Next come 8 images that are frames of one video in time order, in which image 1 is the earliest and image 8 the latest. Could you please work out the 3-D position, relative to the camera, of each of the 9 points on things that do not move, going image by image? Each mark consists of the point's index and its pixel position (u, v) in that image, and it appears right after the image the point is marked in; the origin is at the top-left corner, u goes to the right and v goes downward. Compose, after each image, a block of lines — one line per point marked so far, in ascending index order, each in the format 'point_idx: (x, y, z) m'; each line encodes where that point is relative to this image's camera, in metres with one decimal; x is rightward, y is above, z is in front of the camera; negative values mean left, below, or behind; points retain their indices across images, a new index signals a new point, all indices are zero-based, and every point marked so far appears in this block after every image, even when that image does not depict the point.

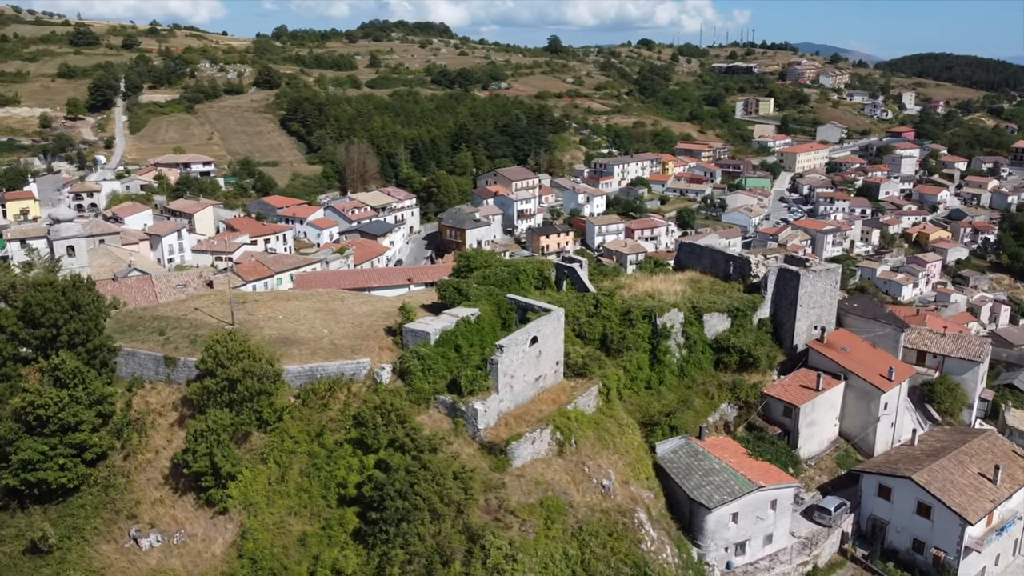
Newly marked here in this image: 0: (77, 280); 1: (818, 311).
0: (-6.7, +0.1, +12.5) m
1: (+6.4, -0.5, +17.2) m
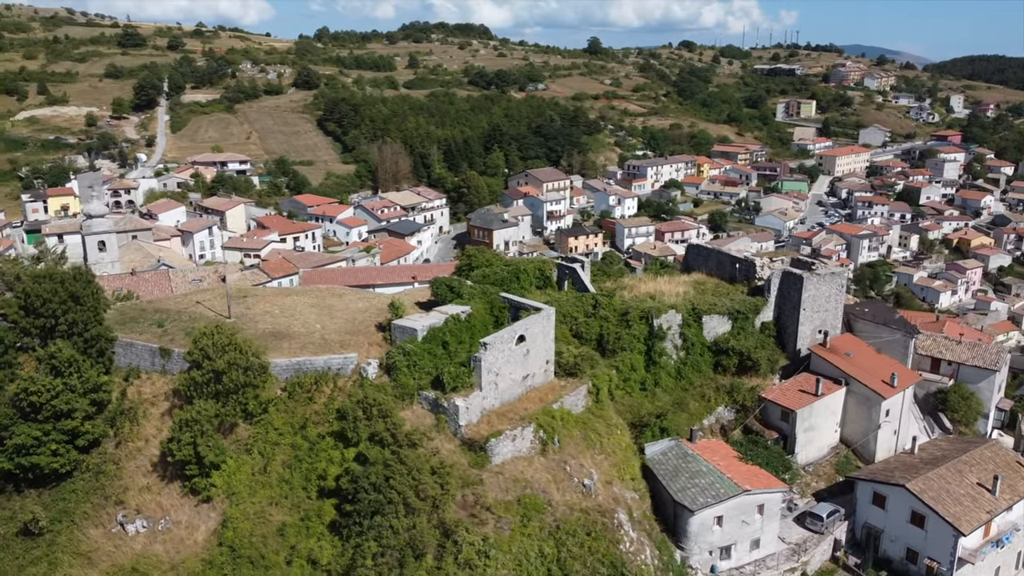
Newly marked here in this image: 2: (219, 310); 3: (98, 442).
0: (-6.9, +0.3, +12.9) m
1: (+6.4, -0.6, +16.9) m
2: (-5.3, -0.4, +14.6) m
3: (-6.2, -2.3, +12.3) m
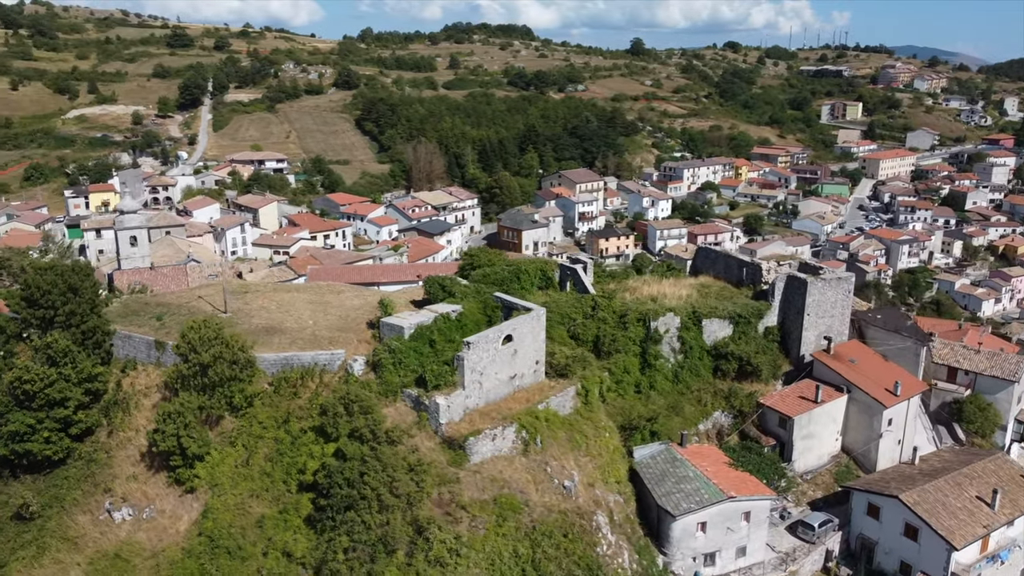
0: (-7.1, +0.4, +13.3) m
1: (+6.4, -0.7, +16.6) m
2: (-5.4, -0.3, +14.9) m
3: (-6.5, -2.2, +12.7) m
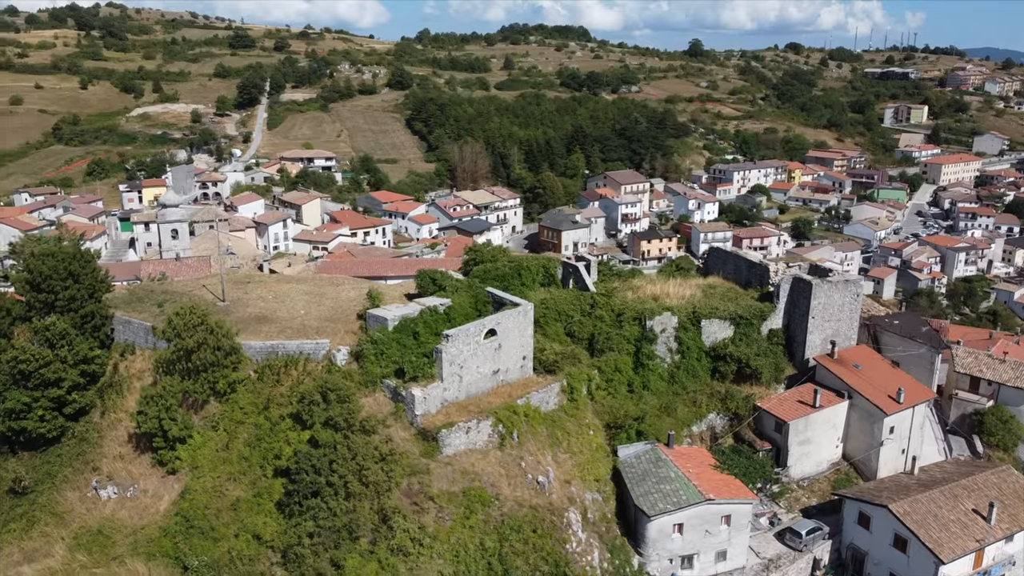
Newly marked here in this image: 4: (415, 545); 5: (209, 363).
0: (-7.3, +0.6, +13.8) m
1: (+6.4, -0.7, +16.2) m
2: (-5.5, -0.1, +15.3) m
3: (-6.8, -2.0, +13.1) m
4: (-1.3, -3.4, +10.8) m
5: (-4.6, -1.1, +12.3) m
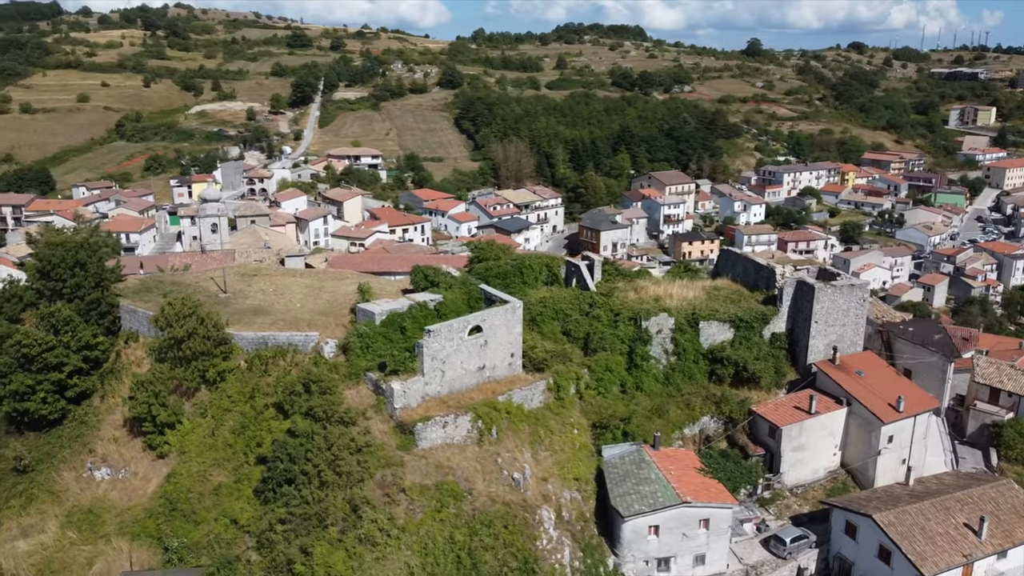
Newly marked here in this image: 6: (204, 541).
0: (-7.5, +0.8, +14.4) m
1: (+6.3, -0.8, +15.8) m
2: (-5.6, +0.1, +15.7) m
3: (-7.1, -1.8, +13.7) m
4: (-1.7, -3.3, +11.0) m
5: (-4.9, -1.0, +12.7) m
6: (-4.3, -3.5, +11.4) m
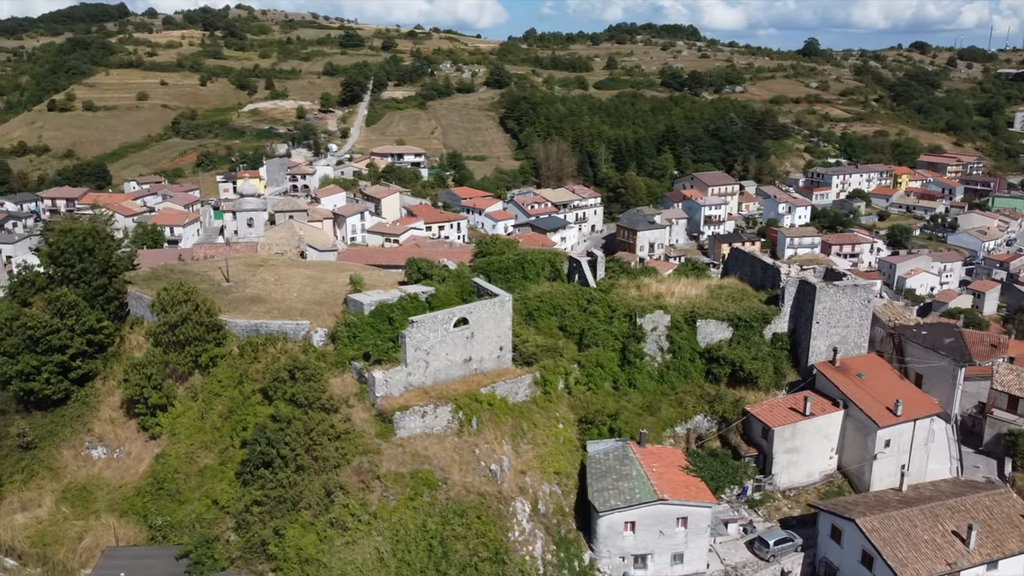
0: (-7.6, +1.1, +14.9) m
1: (+6.2, -0.8, +15.5) m
2: (-5.7, +0.3, +16.2) m
3: (-7.3, -1.6, +14.2) m
4: (-2.2, -3.2, +11.2) m
5: (-5.1, -0.8, +13.1) m
6: (-4.7, -3.3, +11.8) m
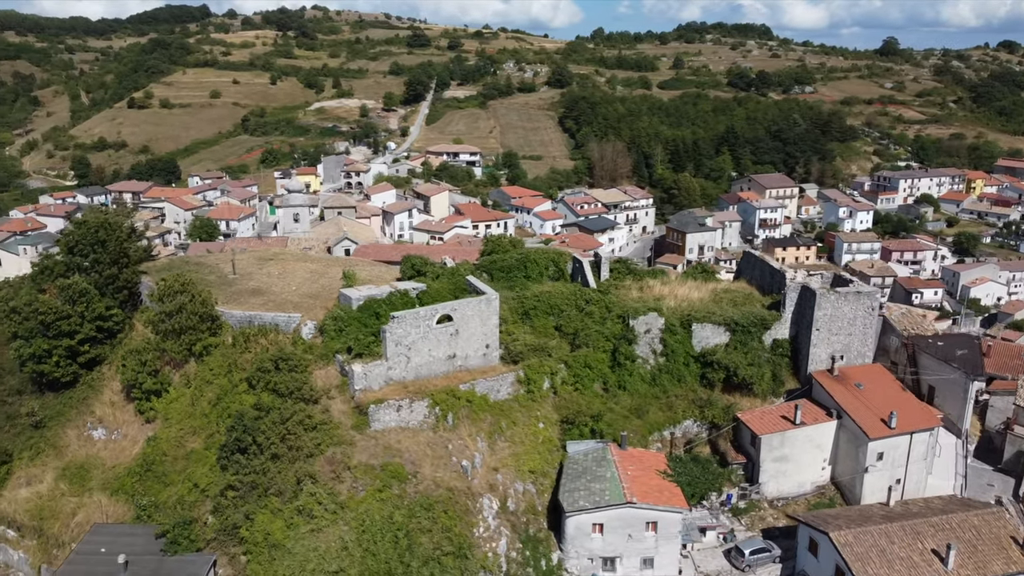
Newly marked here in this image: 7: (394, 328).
0: (-7.7, +1.3, +15.7) m
1: (+6.1, -0.9, +15.0) m
2: (-5.7, +0.4, +16.7) m
3: (-7.5, -1.4, +14.9) m
4: (-2.7, -3.1, +11.5) m
5: (-5.4, -0.6, +13.7) m
6: (-5.2, -3.2, +12.3) m
7: (-1.9, -0.6, +13.0) m
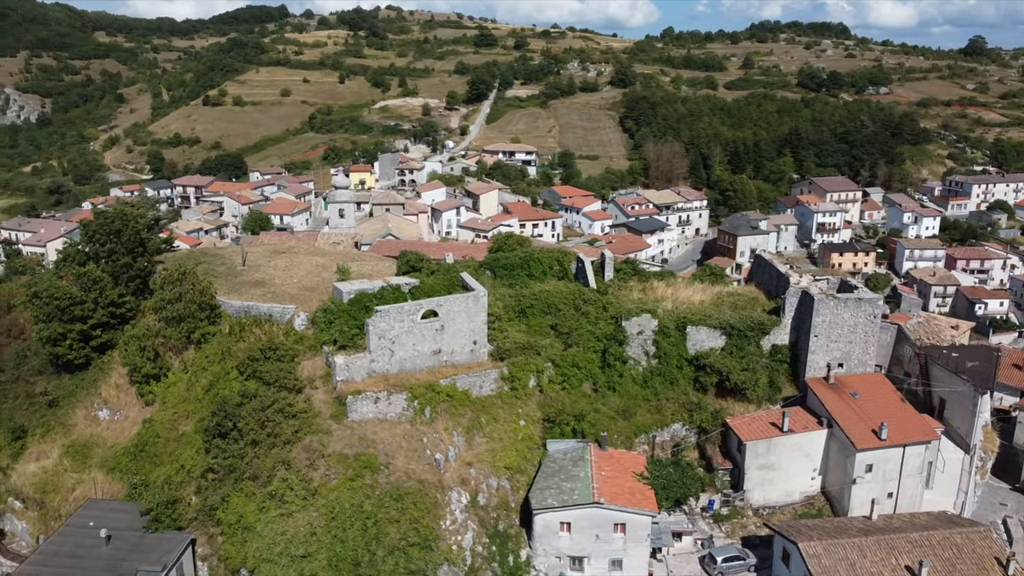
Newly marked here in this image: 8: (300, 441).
0: (-7.7, +1.5, +16.4) m
1: (+5.9, -1.1, +14.6) m
2: (-5.6, +0.6, +17.3) m
3: (-7.7, -1.1, +15.7) m
4: (-3.2, -3.0, +11.8) m
5: (-5.7, -0.5, +14.2) m
6: (-5.6, -3.0, +12.8) m
7: (-2.2, -0.5, +13.3) m
8: (-3.2, -2.3, +12.5) m
